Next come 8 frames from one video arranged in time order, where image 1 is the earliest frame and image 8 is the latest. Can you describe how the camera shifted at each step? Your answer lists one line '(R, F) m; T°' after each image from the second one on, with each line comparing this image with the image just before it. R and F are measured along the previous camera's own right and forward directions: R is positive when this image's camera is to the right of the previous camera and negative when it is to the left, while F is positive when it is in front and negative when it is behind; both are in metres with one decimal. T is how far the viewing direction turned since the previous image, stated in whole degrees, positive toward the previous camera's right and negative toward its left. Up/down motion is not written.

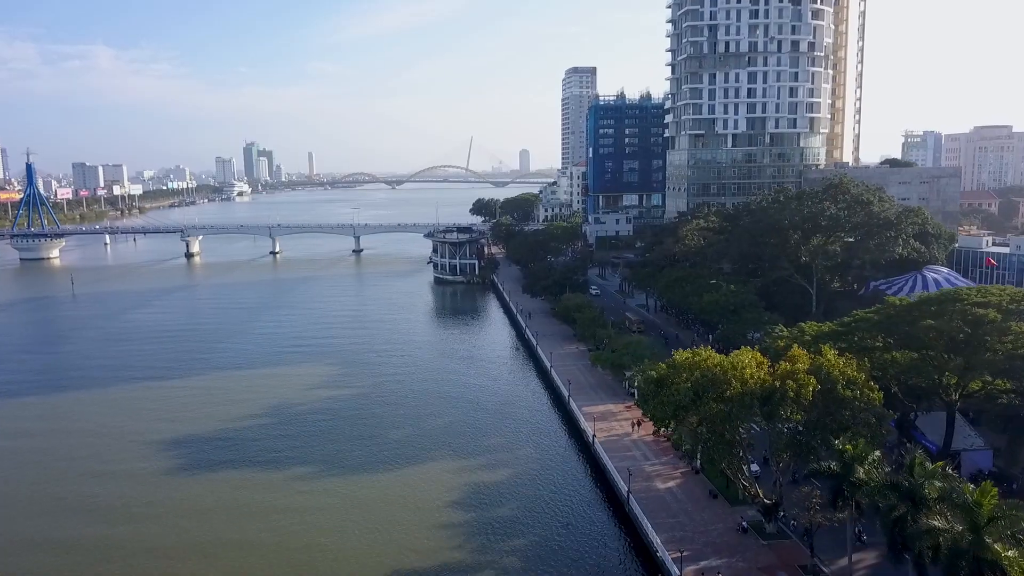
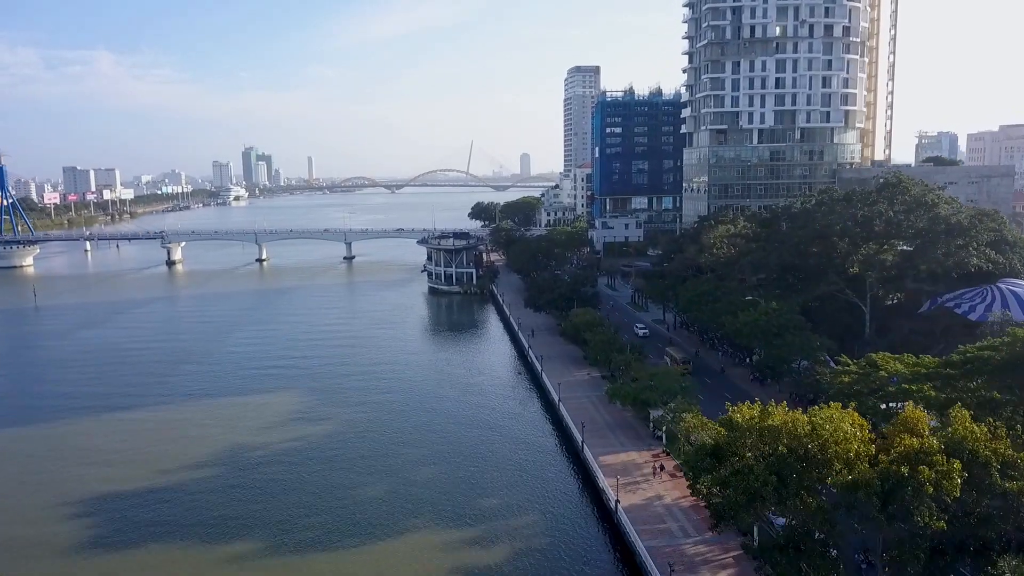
(0.0, +8.1) m; 0°
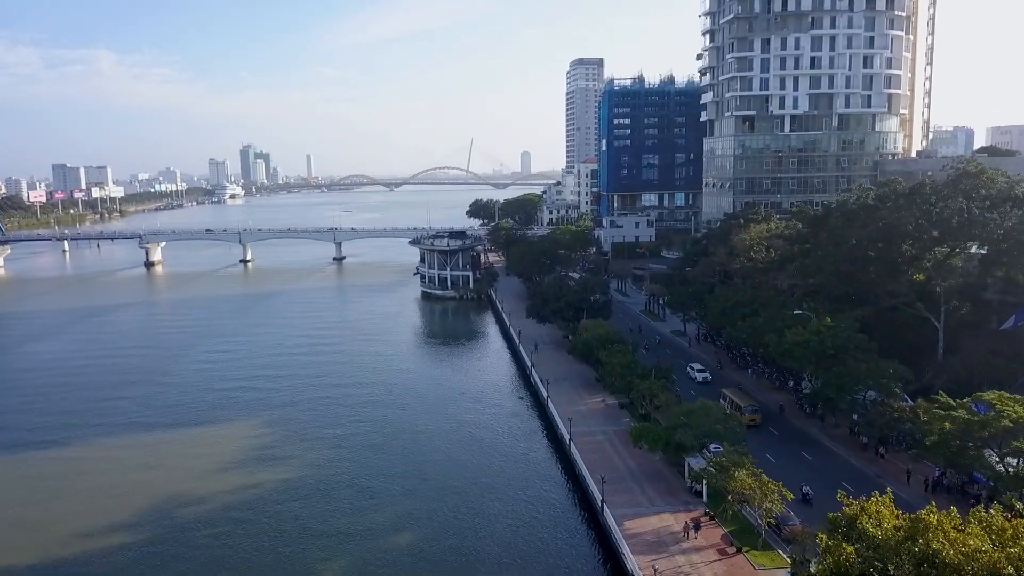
(0.0, +8.0) m; 0°
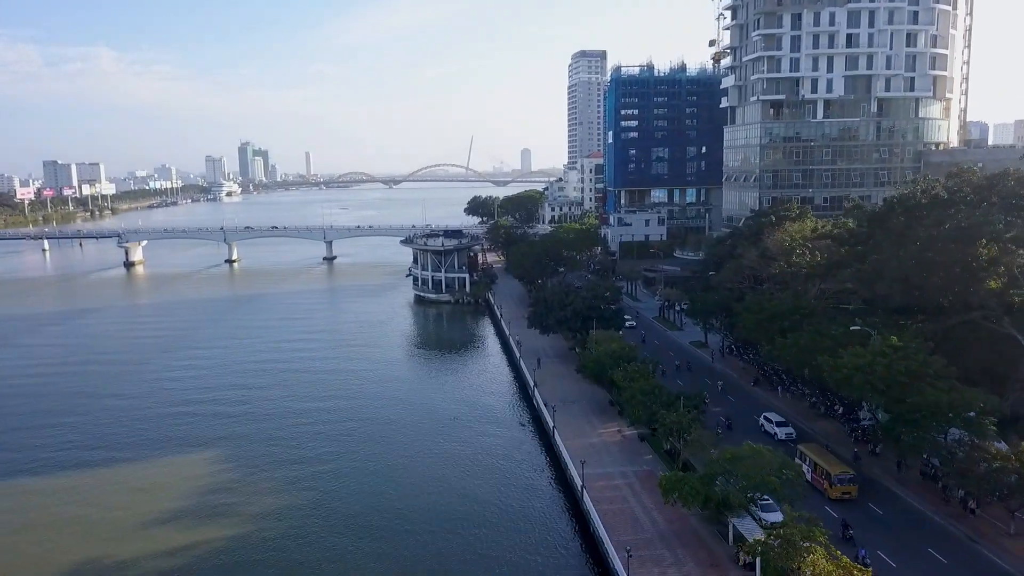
(0.0, +6.6) m; 0°
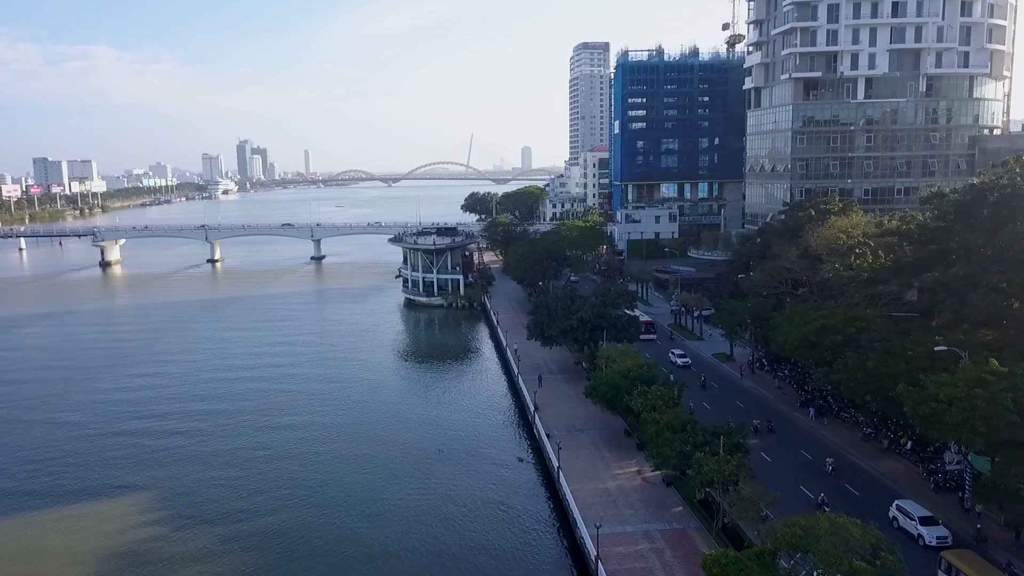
(+0.2, +6.8) m; 0°
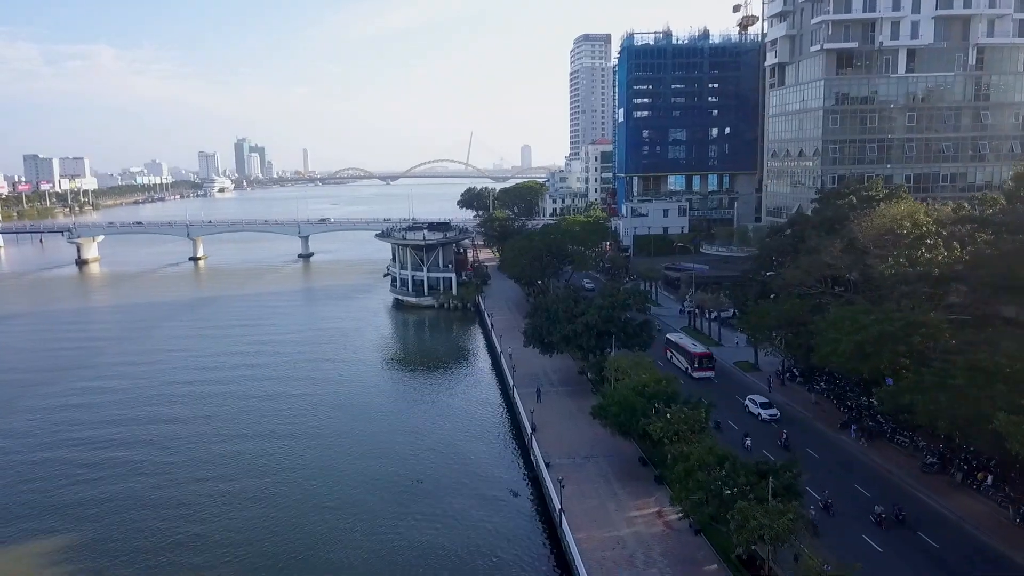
(+0.3, +5.6) m; 0°
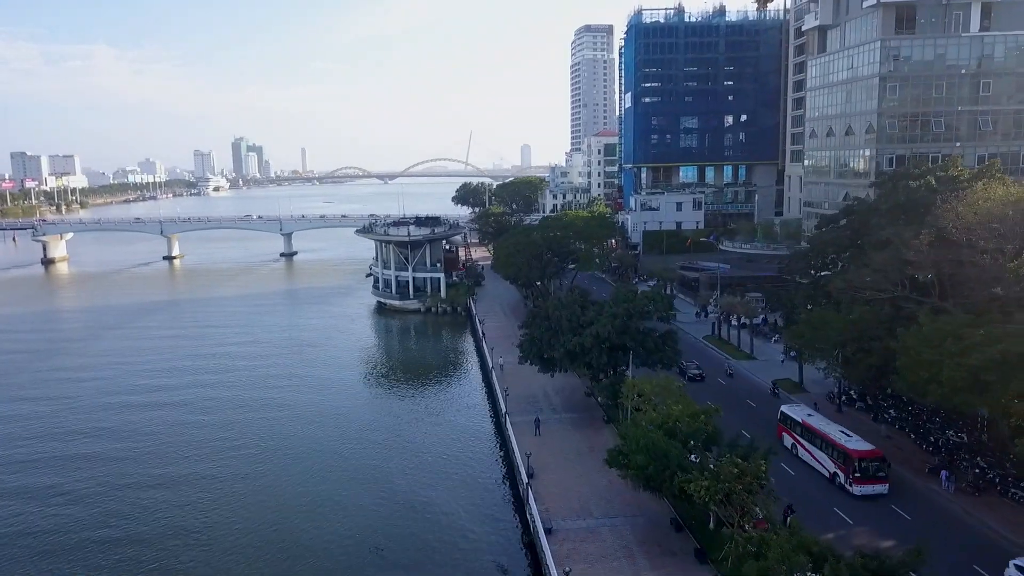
(+0.3, +7.3) m; 0°
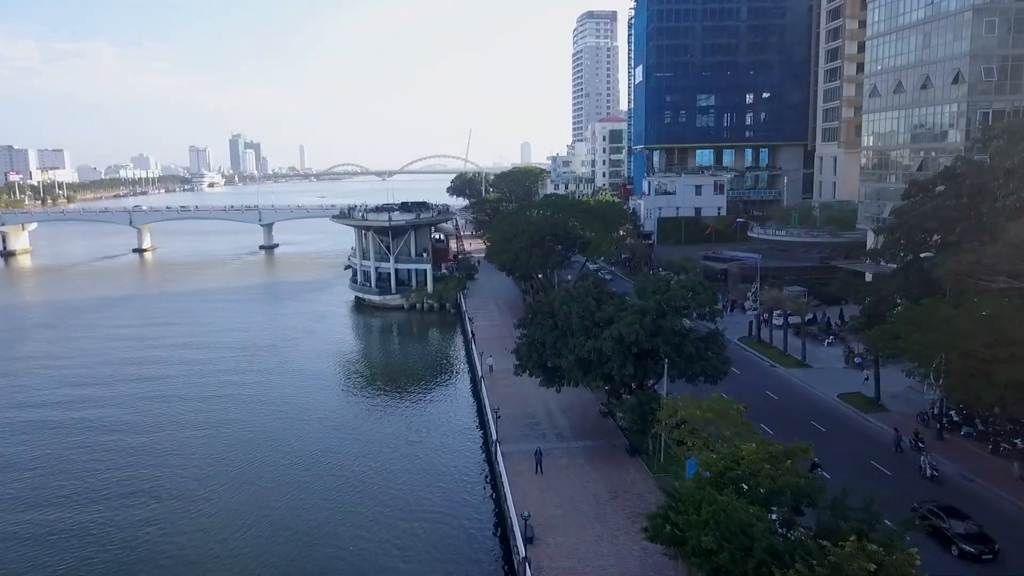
(+0.2, +7.6) m; 0°
